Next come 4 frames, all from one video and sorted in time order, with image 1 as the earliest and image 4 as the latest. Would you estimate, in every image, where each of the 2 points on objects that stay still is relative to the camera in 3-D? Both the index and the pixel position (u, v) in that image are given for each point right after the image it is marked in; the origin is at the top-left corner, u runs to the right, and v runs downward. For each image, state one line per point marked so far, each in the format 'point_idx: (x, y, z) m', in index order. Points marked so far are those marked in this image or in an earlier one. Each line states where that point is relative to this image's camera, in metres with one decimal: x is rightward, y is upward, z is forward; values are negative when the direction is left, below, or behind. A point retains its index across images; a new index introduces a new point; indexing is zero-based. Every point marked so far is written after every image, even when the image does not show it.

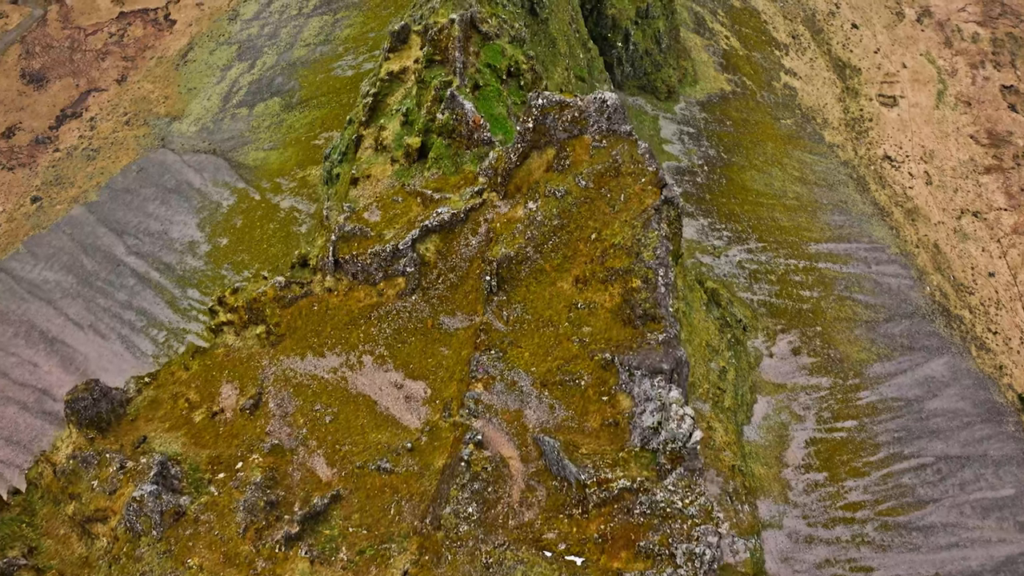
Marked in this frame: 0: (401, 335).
0: (-3.1, -1.6, +18.9) m
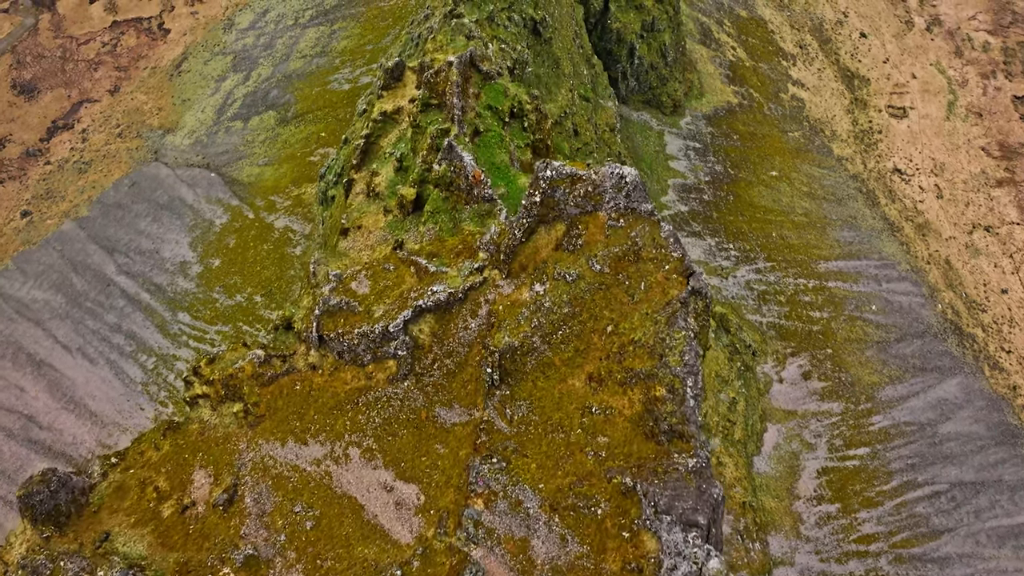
0: (-3.1, -3.5, +17.1) m
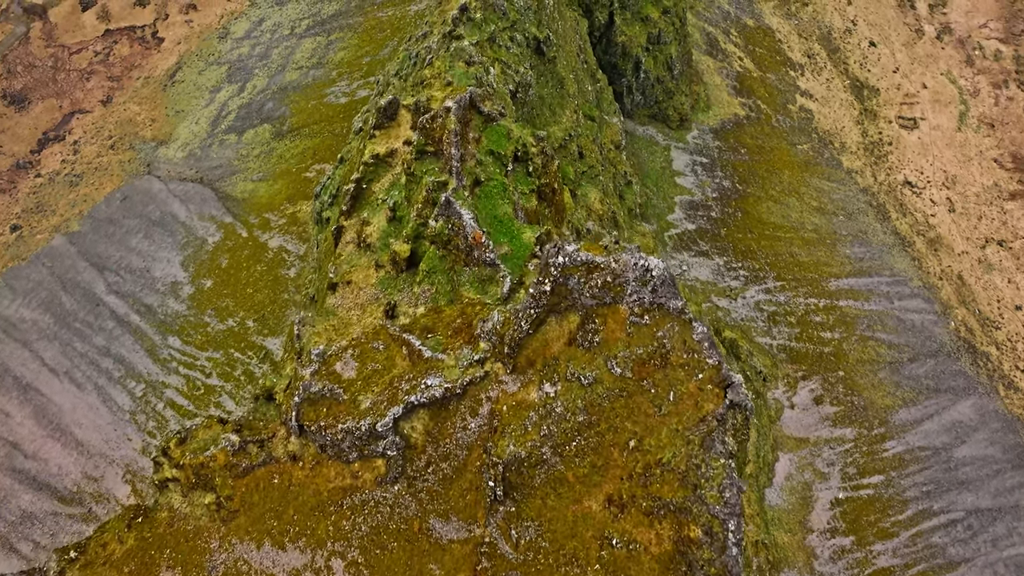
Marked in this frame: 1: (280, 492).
0: (-2.9, -5.3, +15.2) m
1: (-5.4, -4.7, +15.9) m
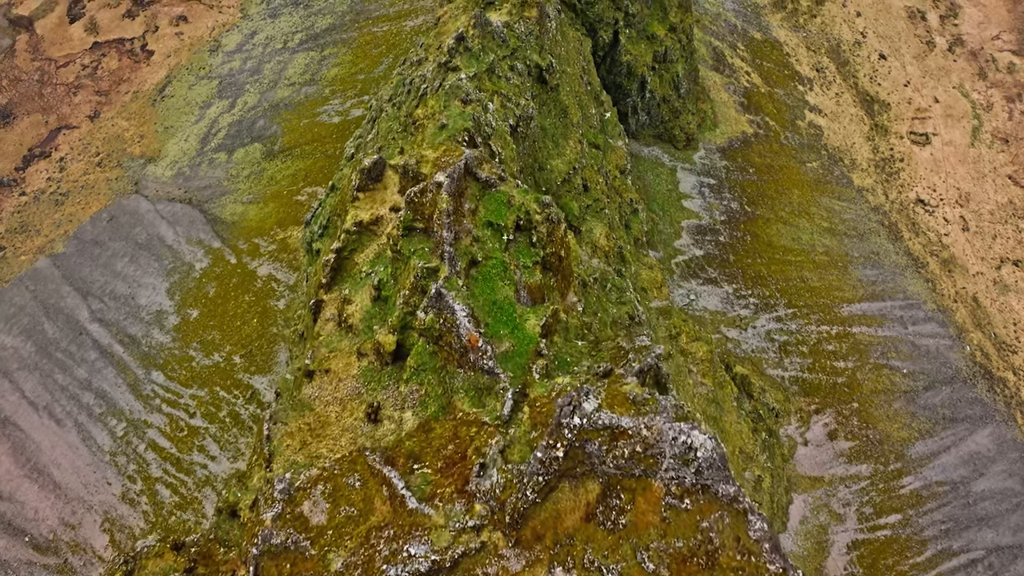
0: (-2.9, -7.6, +12.7) m
1: (-5.4, -7.0, +13.5) m
